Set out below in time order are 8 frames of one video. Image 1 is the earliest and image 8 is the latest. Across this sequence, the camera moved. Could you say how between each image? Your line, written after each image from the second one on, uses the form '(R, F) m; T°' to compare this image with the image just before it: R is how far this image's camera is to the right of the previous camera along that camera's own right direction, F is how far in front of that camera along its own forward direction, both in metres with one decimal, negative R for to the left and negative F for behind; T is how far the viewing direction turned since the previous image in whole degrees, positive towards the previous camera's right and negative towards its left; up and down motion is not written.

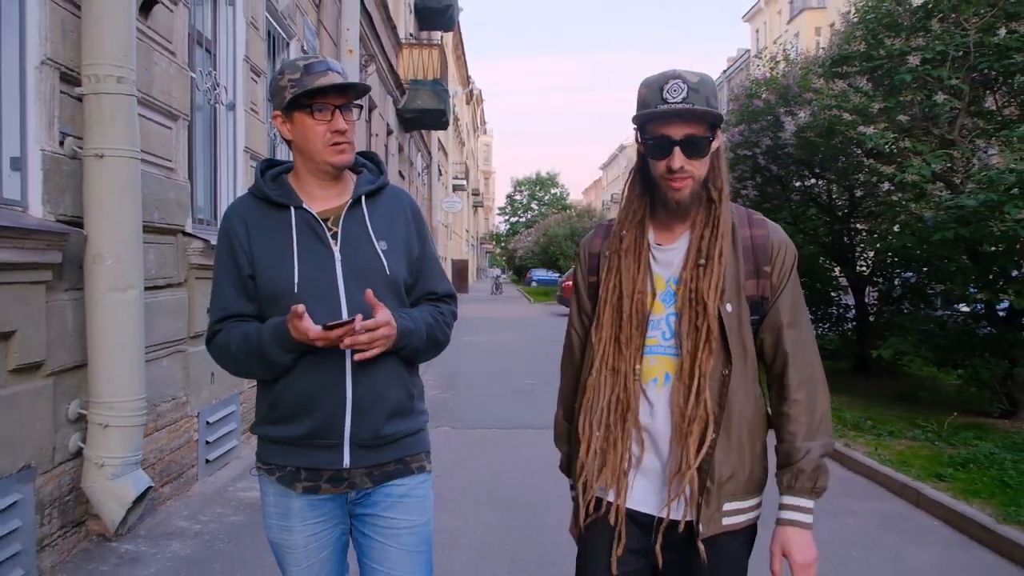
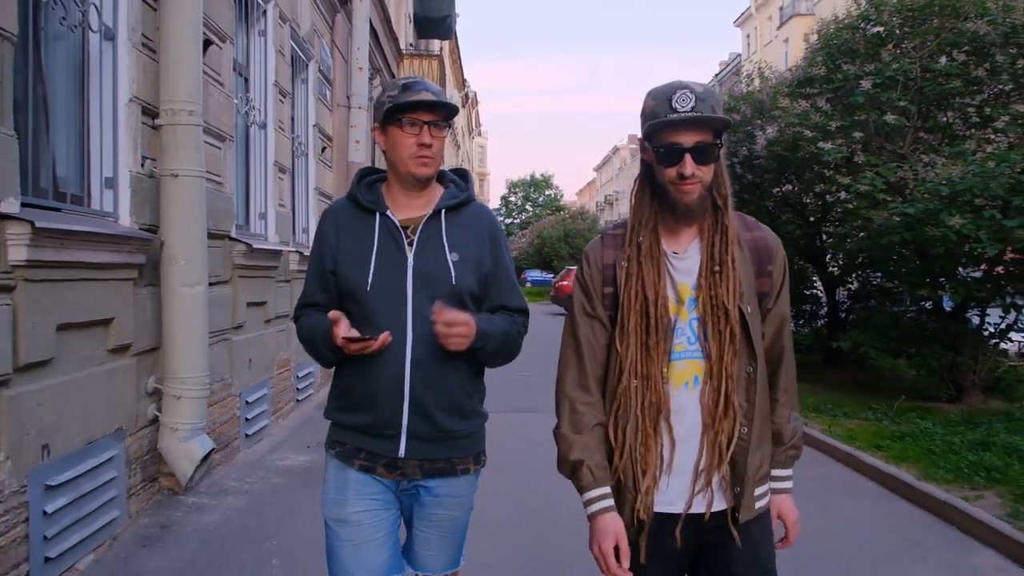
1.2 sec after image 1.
(0.0, -0.9) m; 0°
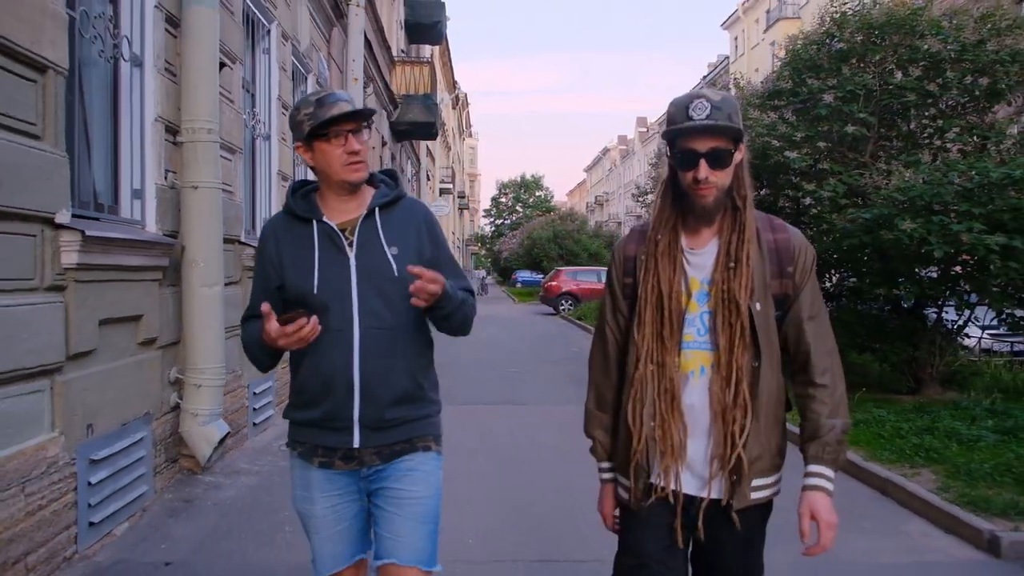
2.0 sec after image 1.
(0.0, -0.6) m; +1°
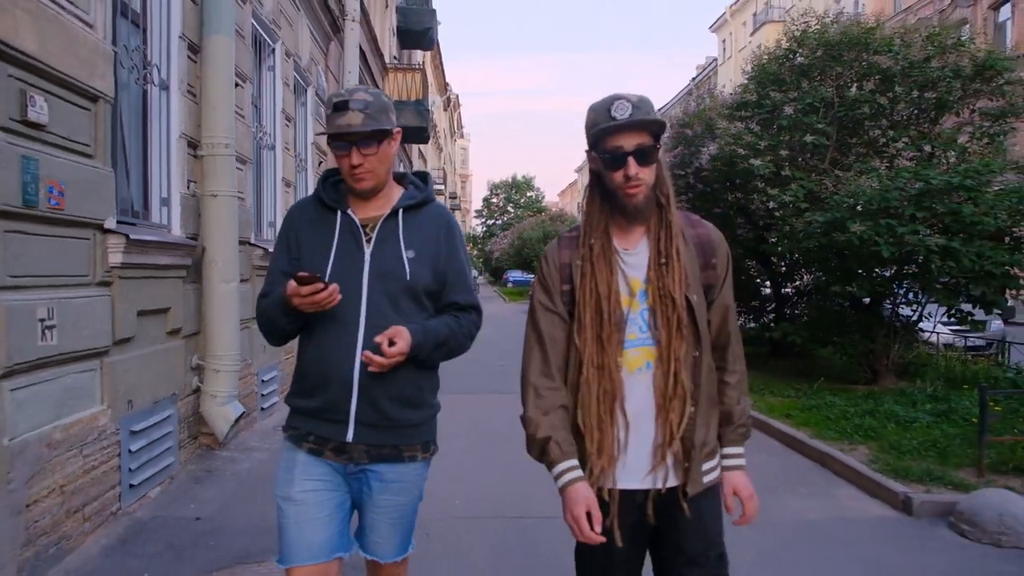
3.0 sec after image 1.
(+0.1, -0.7) m; 0°
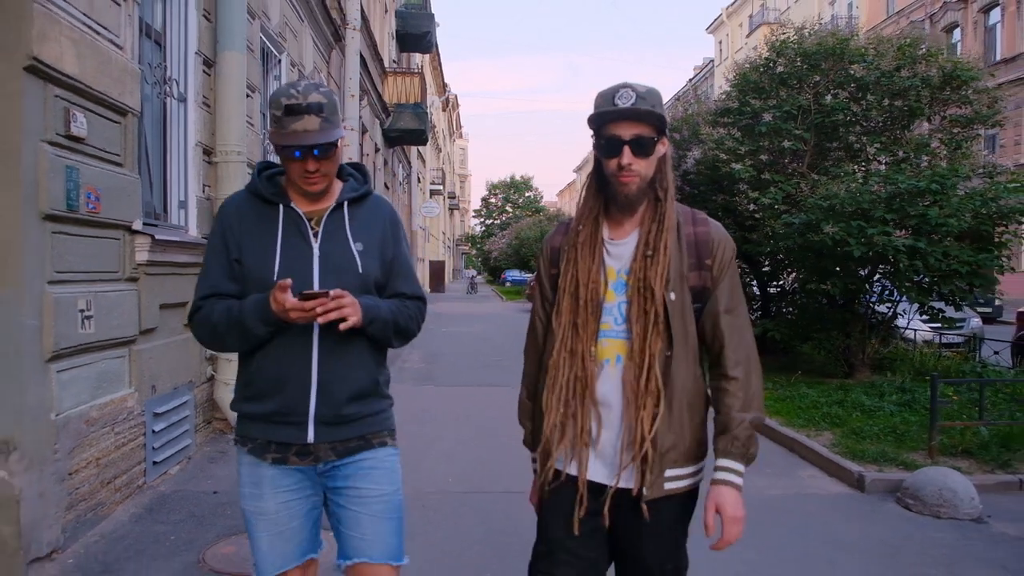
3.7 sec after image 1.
(+0.1, -0.5) m; 0°
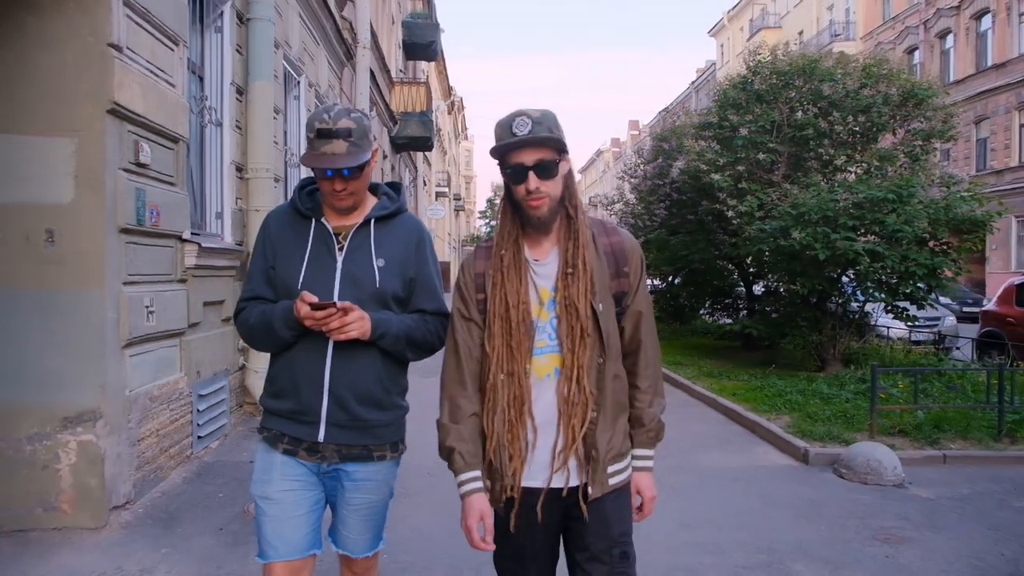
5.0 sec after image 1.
(+0.1, -0.9) m; 0°
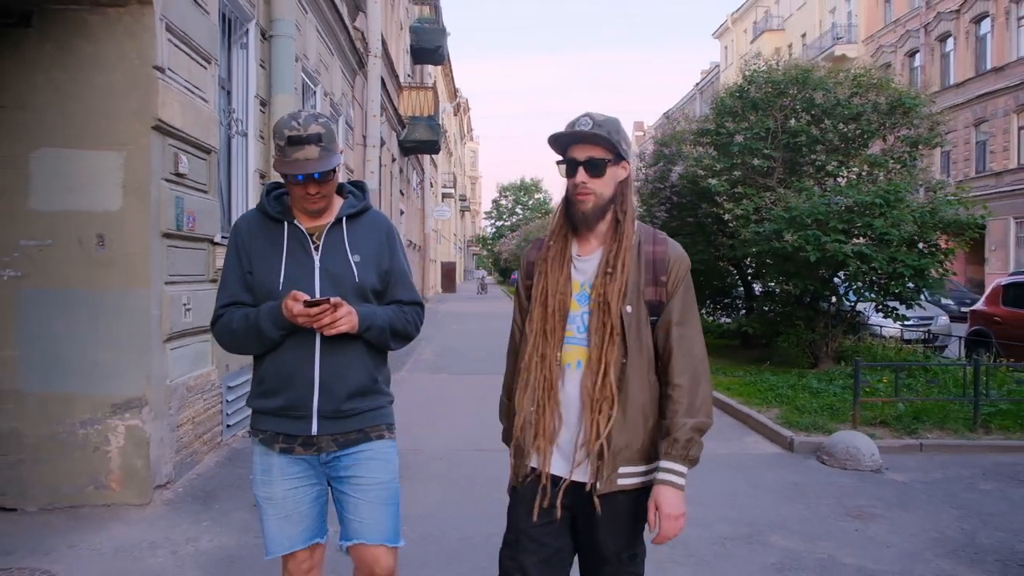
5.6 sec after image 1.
(0.0, -0.5) m; 0°
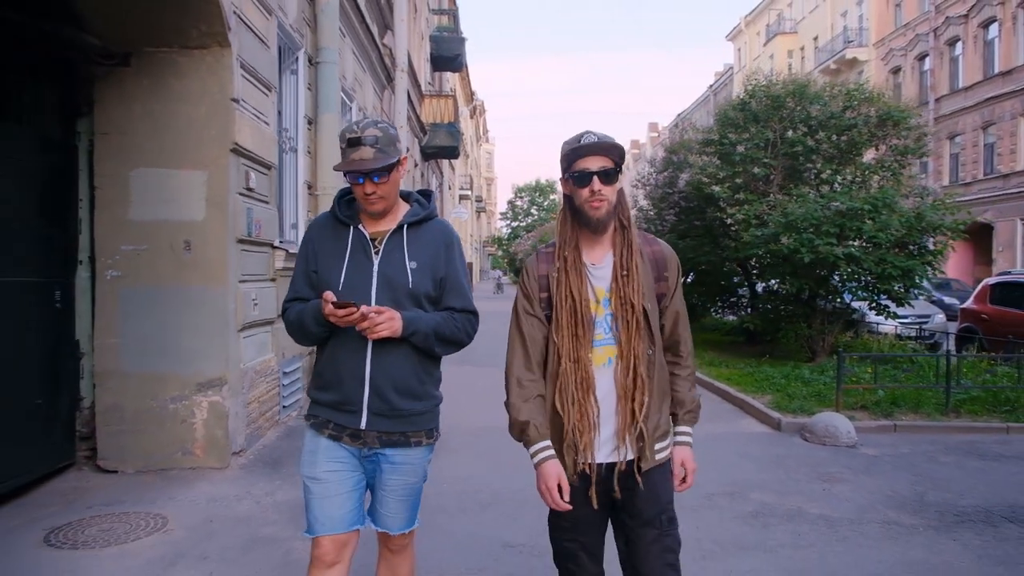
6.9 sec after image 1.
(0.0, -1.0) m; -1°
